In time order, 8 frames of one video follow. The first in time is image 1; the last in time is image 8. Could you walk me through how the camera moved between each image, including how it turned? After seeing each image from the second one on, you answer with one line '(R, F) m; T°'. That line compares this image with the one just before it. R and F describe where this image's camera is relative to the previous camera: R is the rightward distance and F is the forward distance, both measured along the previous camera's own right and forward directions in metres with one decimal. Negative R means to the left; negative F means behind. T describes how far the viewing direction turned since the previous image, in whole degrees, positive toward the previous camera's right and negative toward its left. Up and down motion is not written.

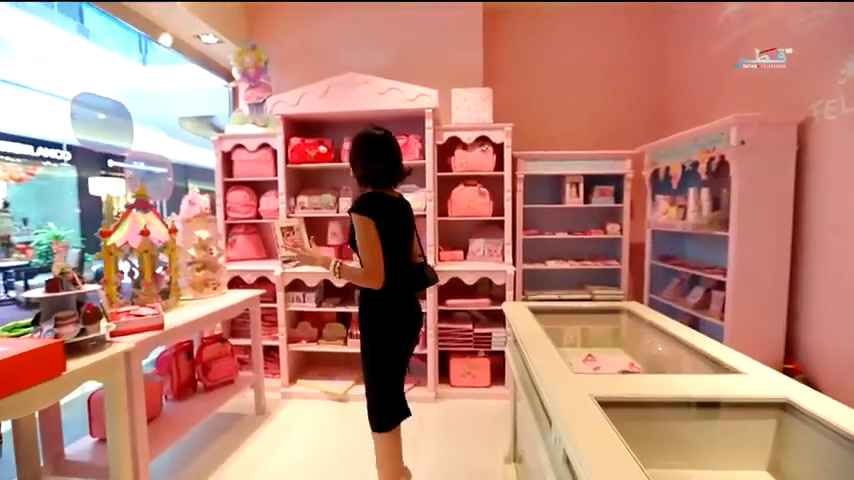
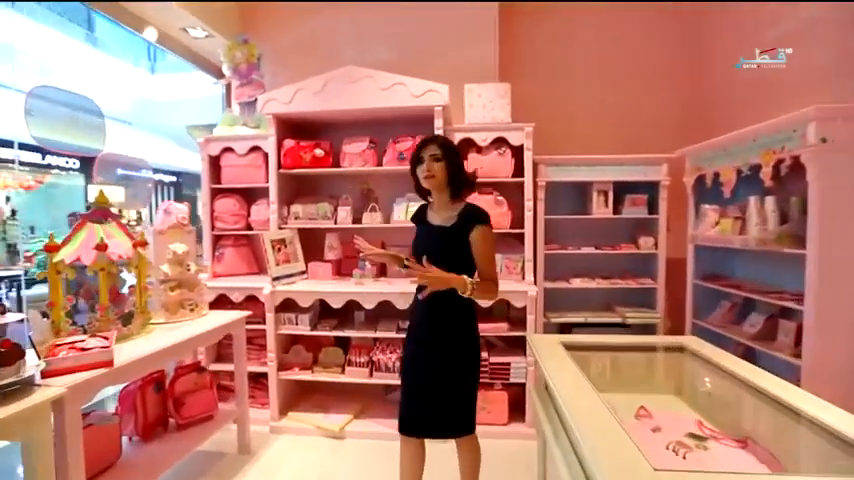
(0.0, +0.4) m; -1°
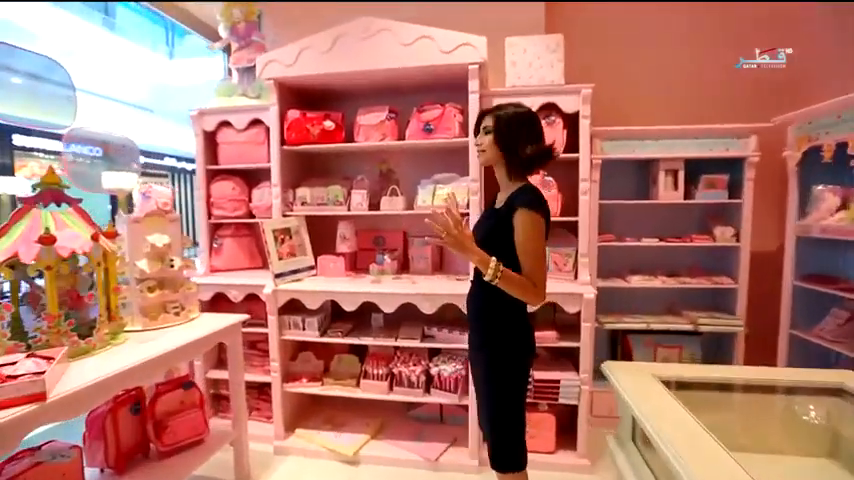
(-0.1, +0.5) m; -3°
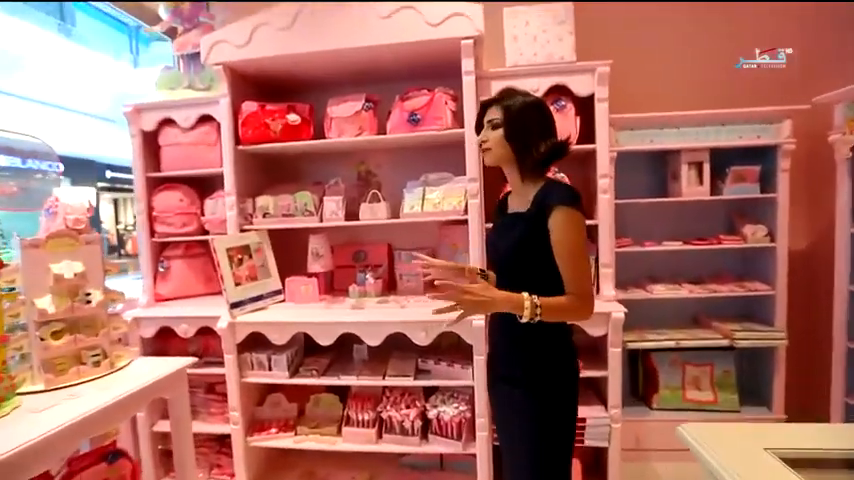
(0.0, +0.4) m; +2°
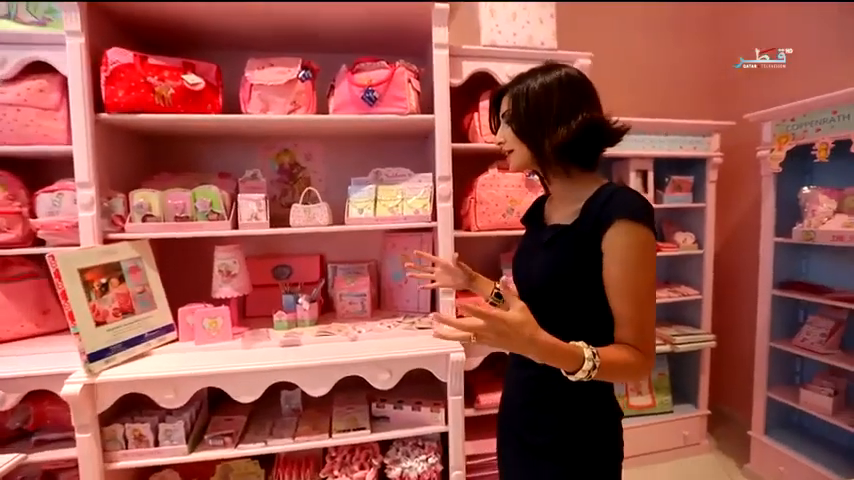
(-0.3, +0.4) m; +16°
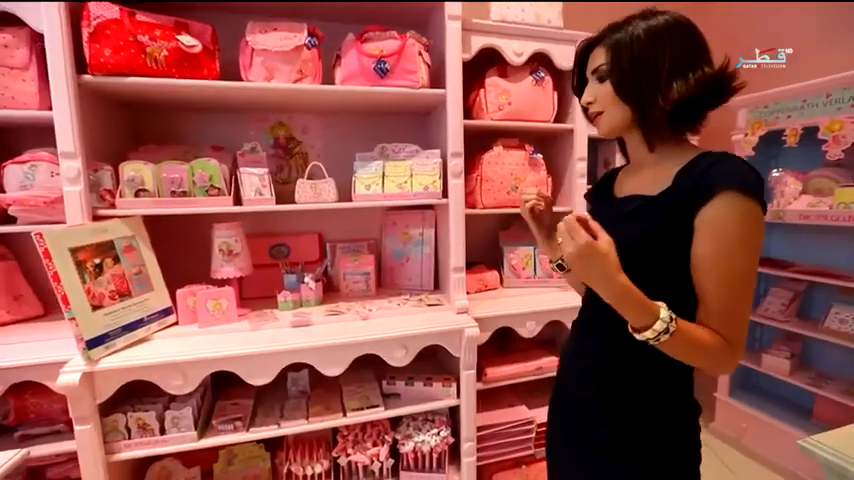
(-0.2, 0.0) m; +6°
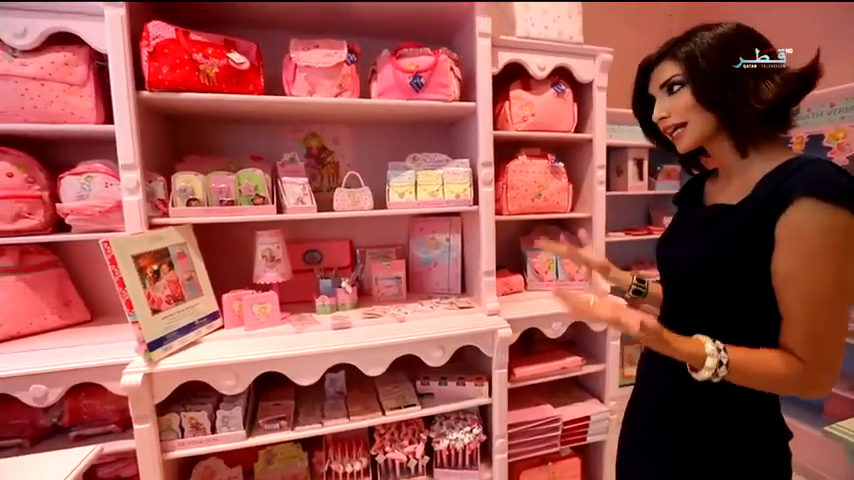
(-0.1, -0.1) m; +1°
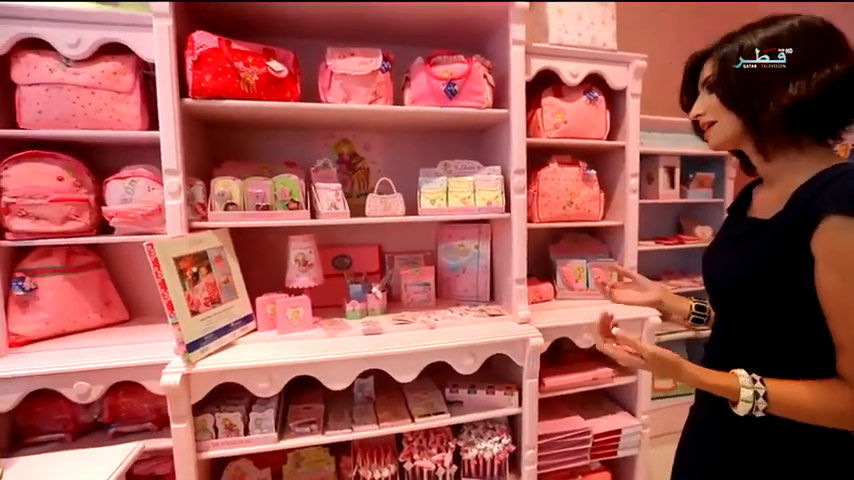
(-0.1, 0.0) m; -2°
